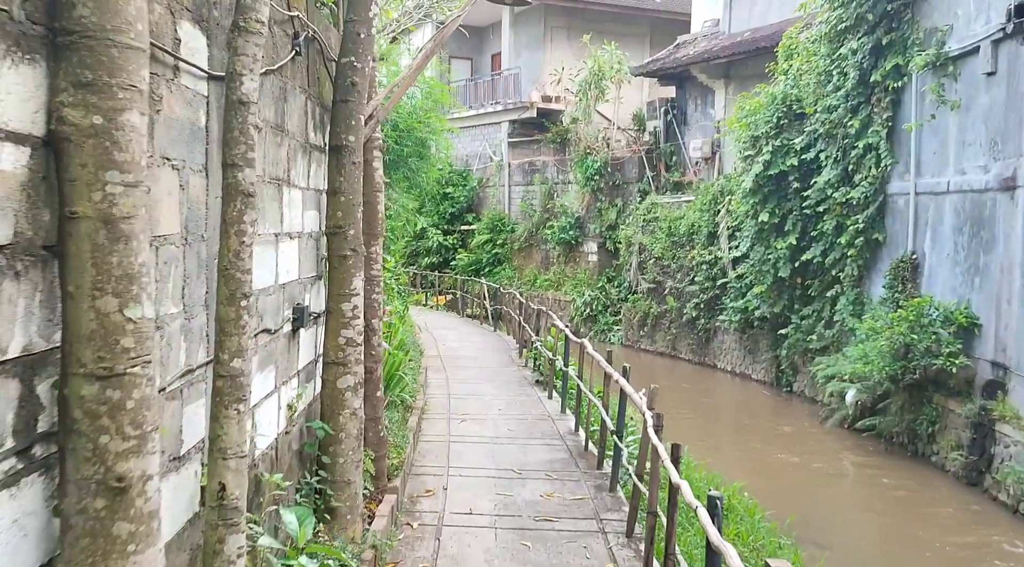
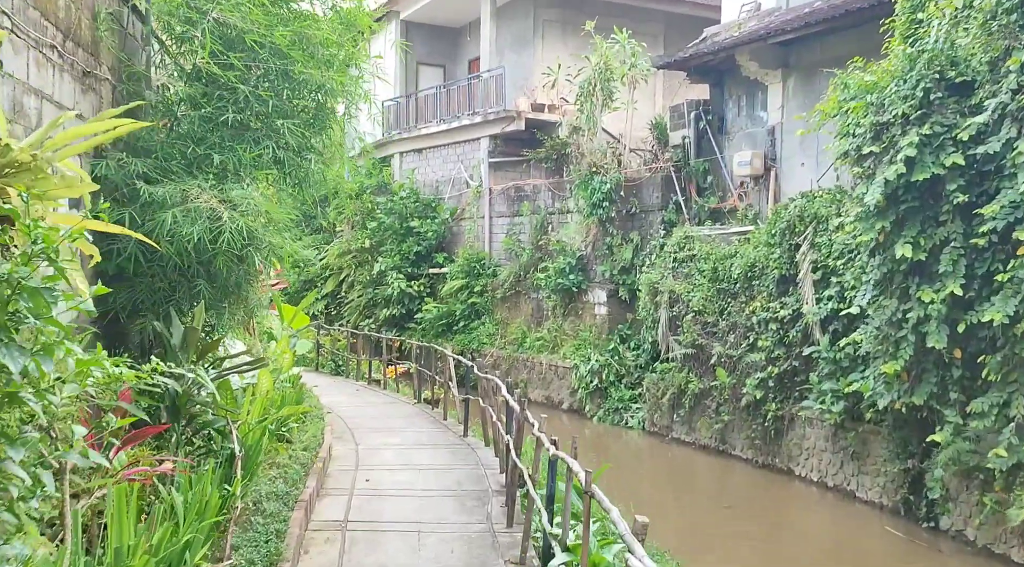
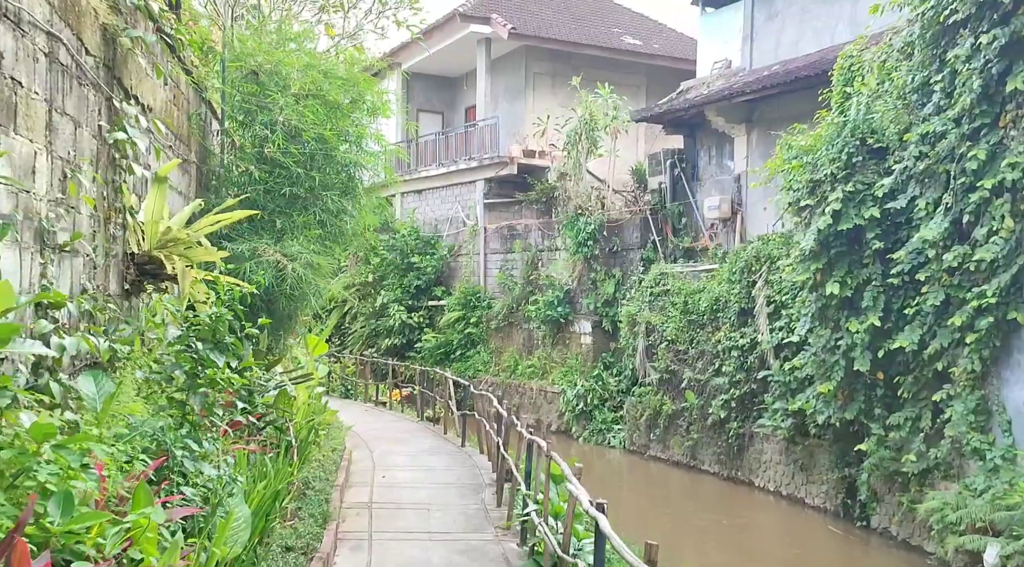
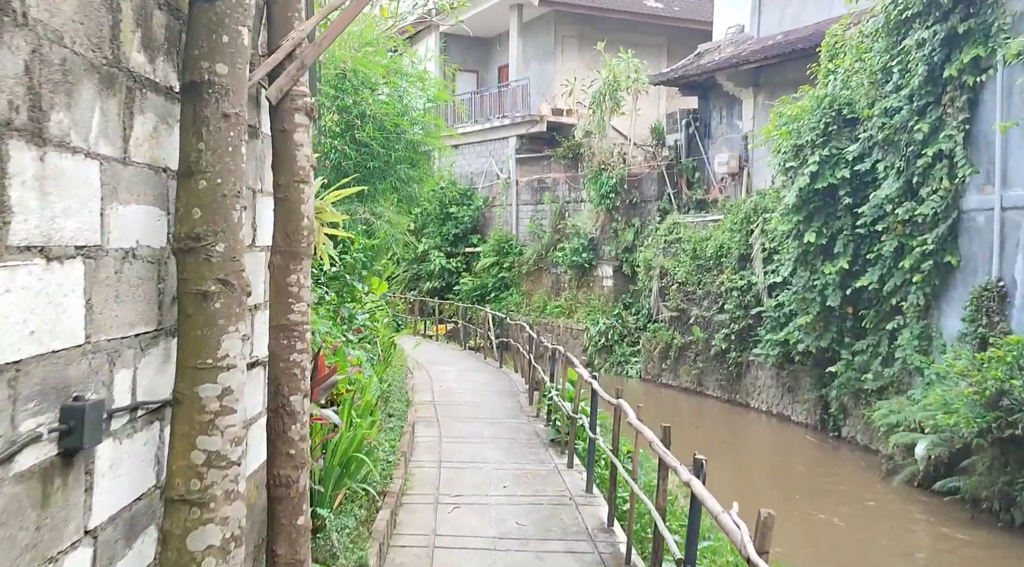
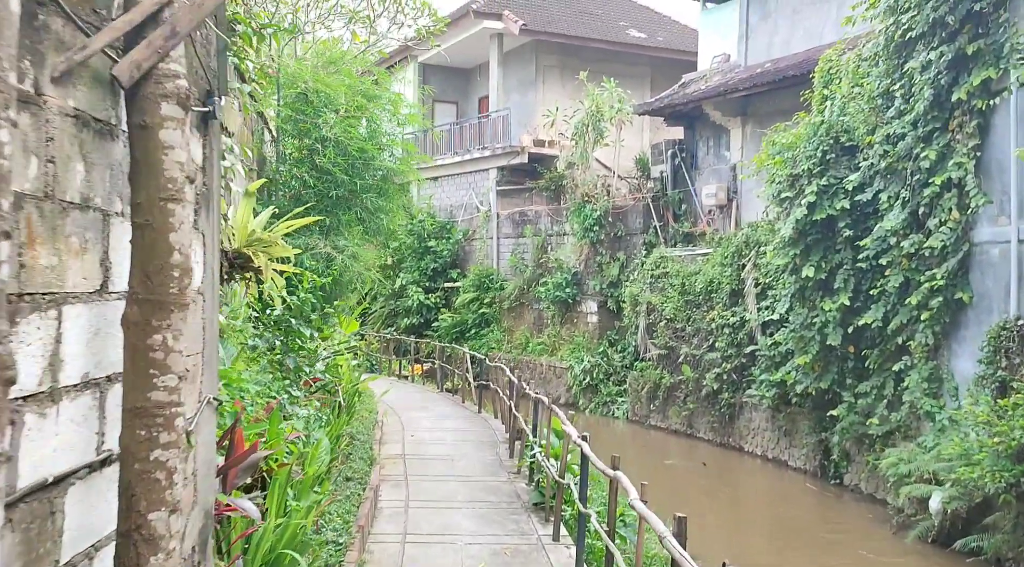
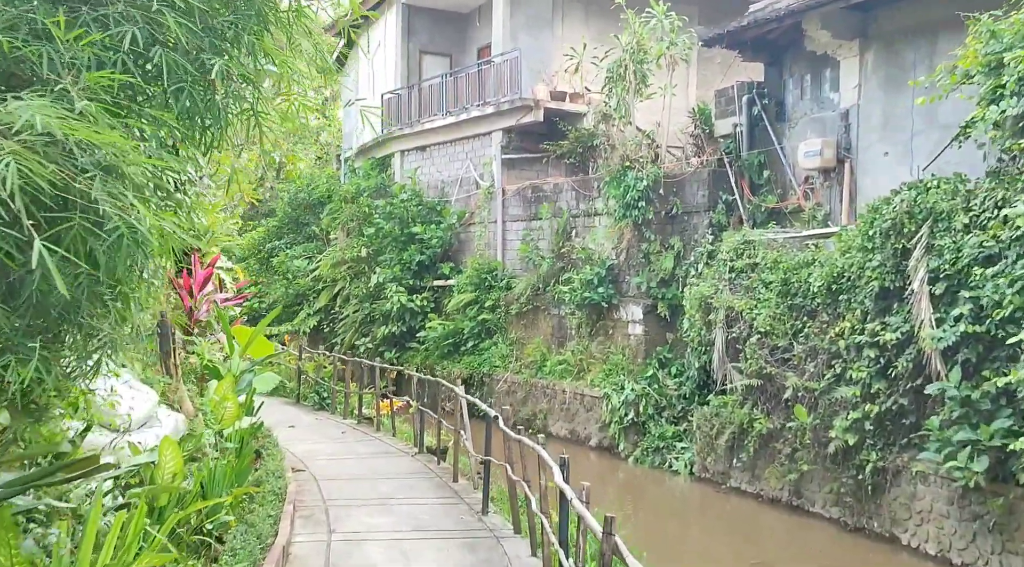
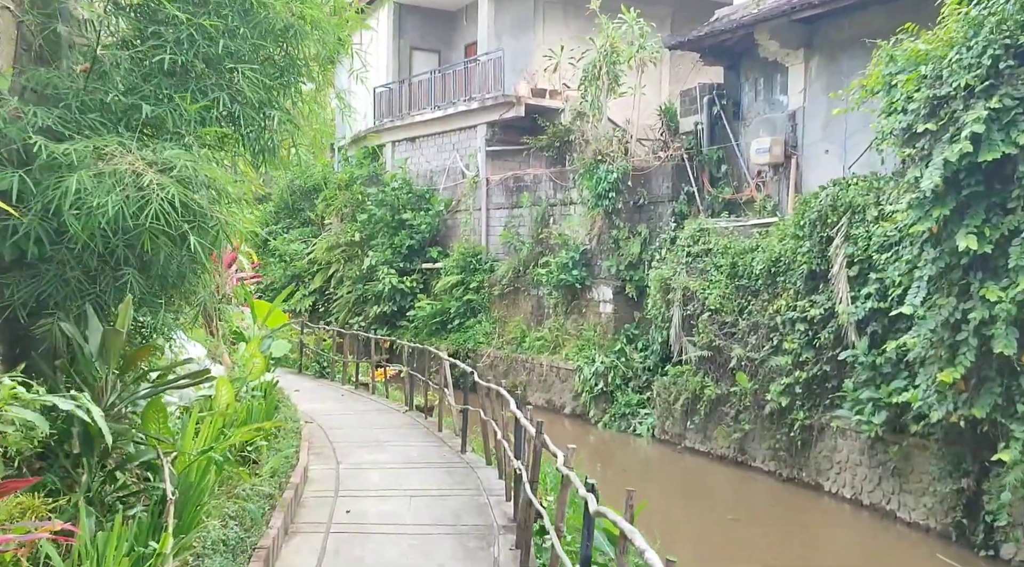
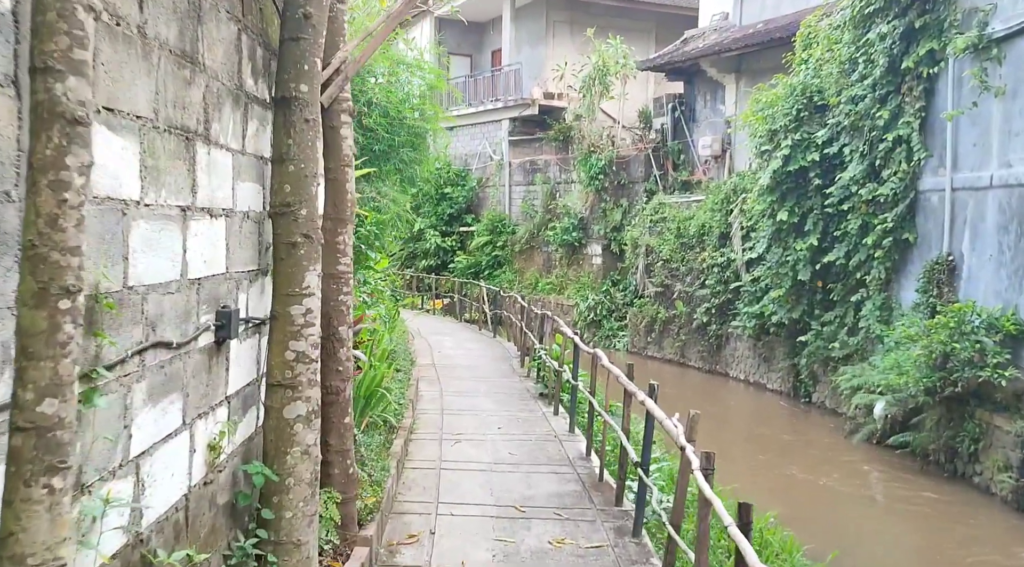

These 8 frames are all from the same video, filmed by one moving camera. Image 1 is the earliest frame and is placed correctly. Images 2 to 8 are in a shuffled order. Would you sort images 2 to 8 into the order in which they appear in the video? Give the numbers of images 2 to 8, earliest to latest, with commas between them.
8, 4, 5, 3, 2, 7, 6
